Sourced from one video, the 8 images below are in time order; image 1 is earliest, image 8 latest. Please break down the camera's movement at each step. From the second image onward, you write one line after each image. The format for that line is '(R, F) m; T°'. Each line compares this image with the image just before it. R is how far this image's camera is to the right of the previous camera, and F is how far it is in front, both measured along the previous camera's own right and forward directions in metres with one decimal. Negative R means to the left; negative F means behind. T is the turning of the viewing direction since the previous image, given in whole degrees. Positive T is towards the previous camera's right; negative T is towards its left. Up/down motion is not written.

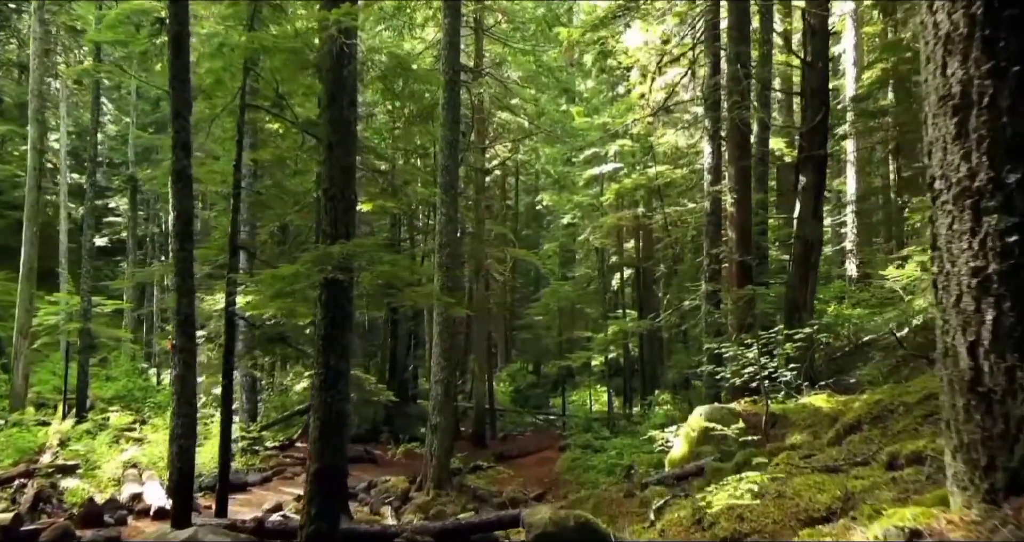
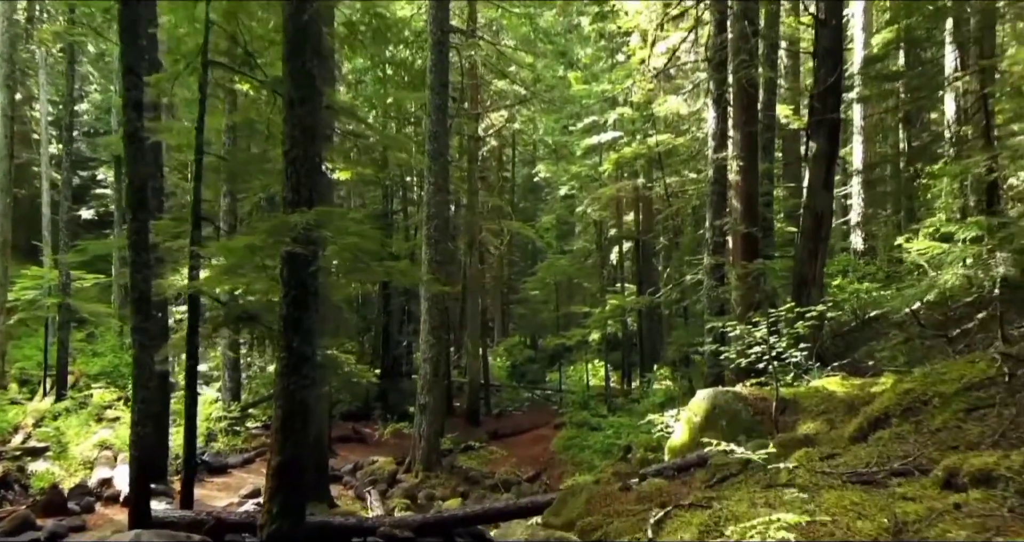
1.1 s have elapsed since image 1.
(+0.1, +0.7) m; 0°
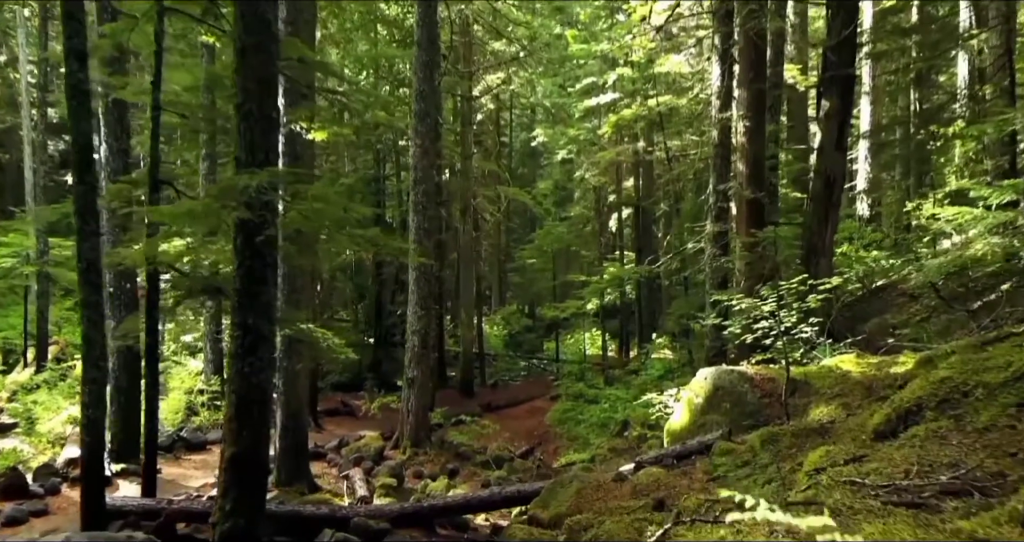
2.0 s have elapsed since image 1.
(+0.1, +0.7) m; 0°
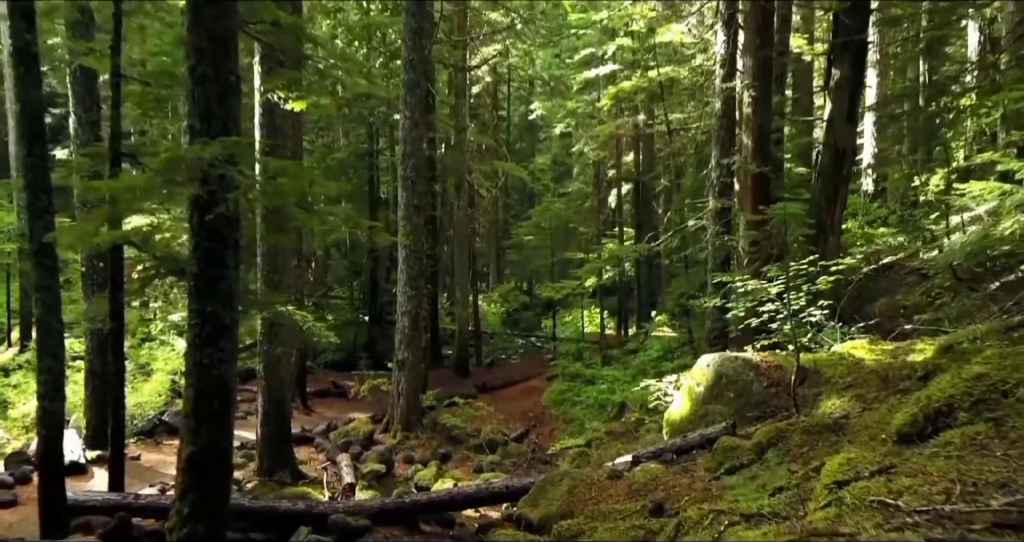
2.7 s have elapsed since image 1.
(+0.1, +0.5) m; 0°
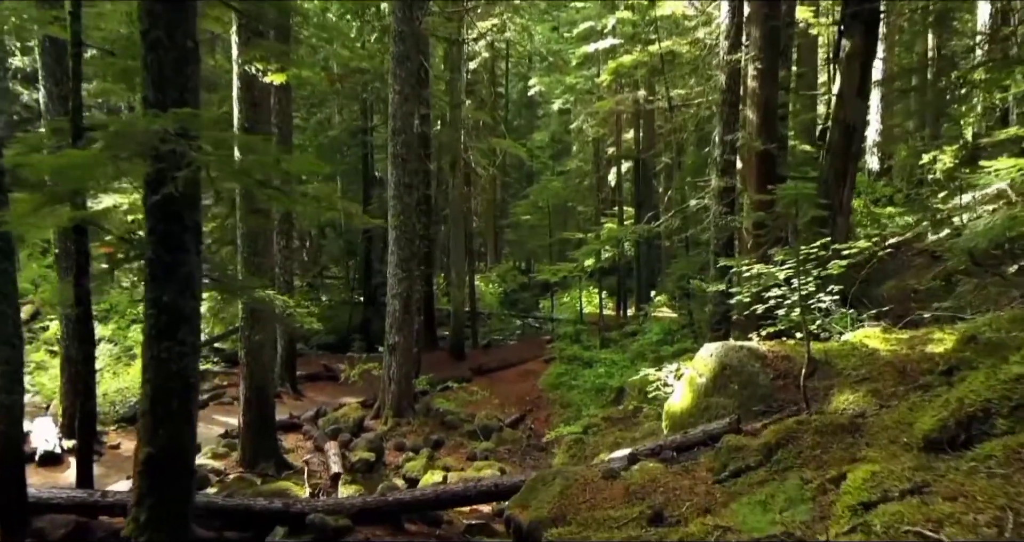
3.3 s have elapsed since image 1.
(+0.1, +0.4) m; 0°
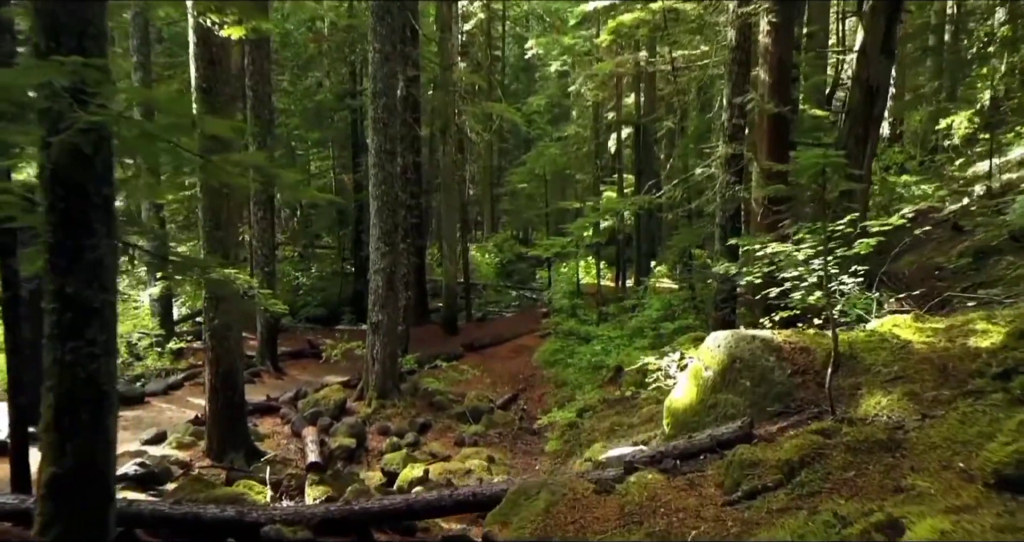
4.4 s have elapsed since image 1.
(+0.1, +0.8) m; 0°
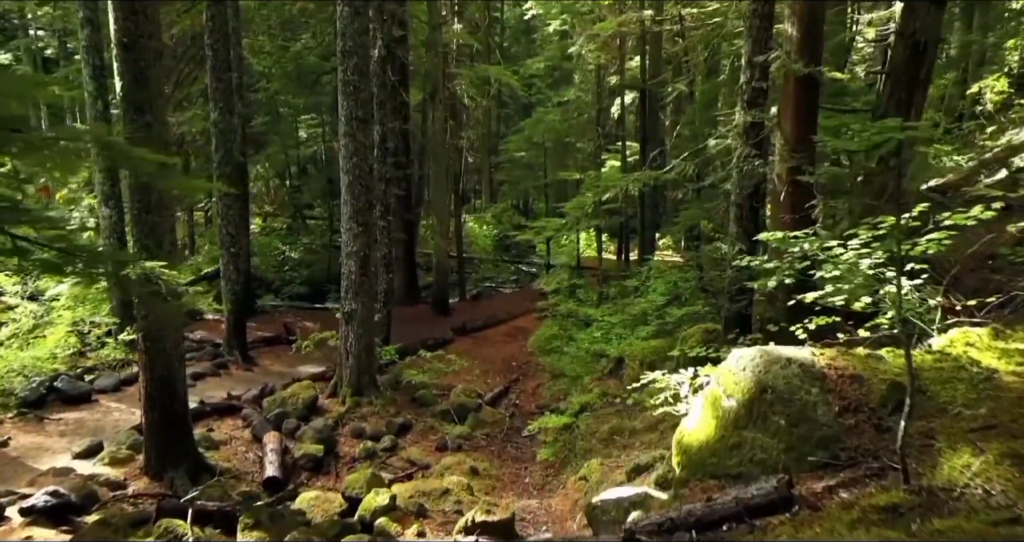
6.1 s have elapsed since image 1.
(+0.2, +1.2) m; 0°
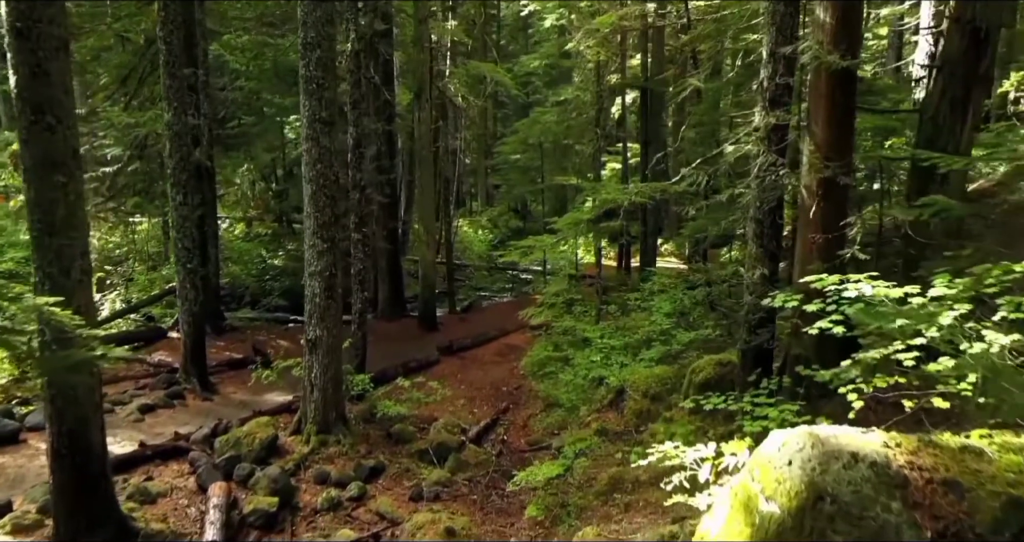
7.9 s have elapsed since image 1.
(+0.2, +1.2) m; 0°
